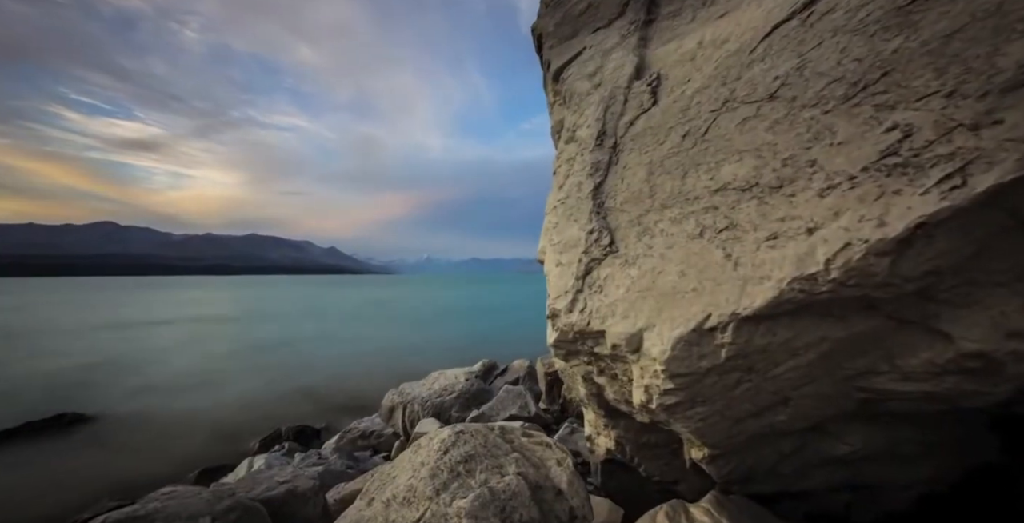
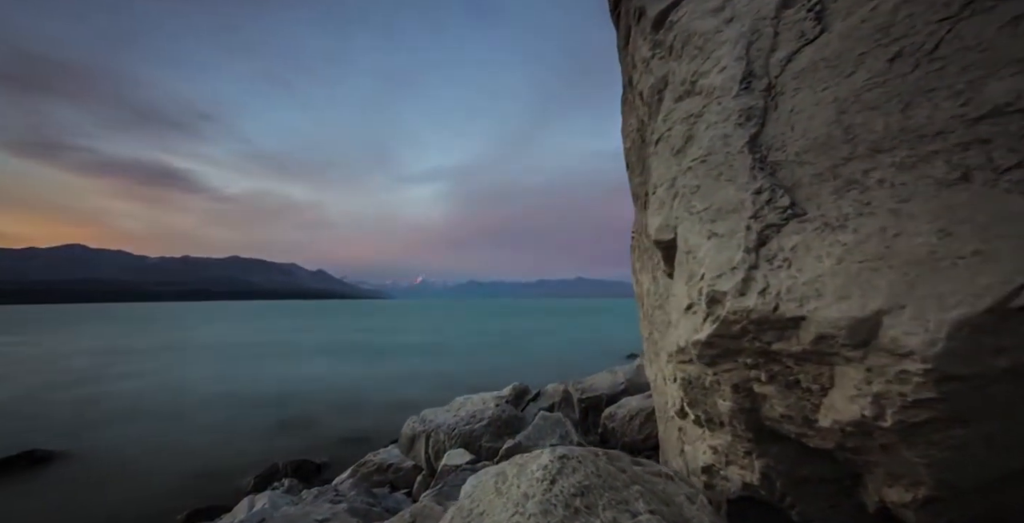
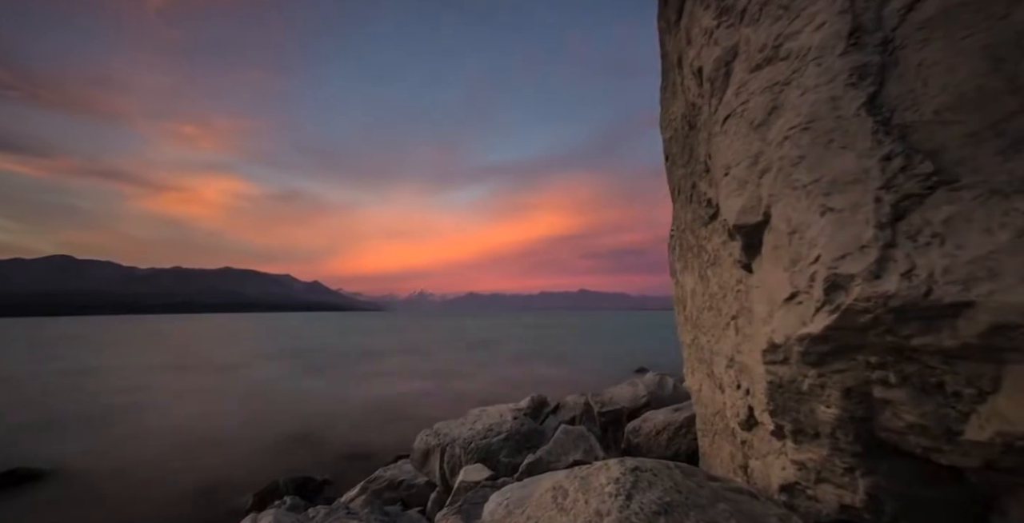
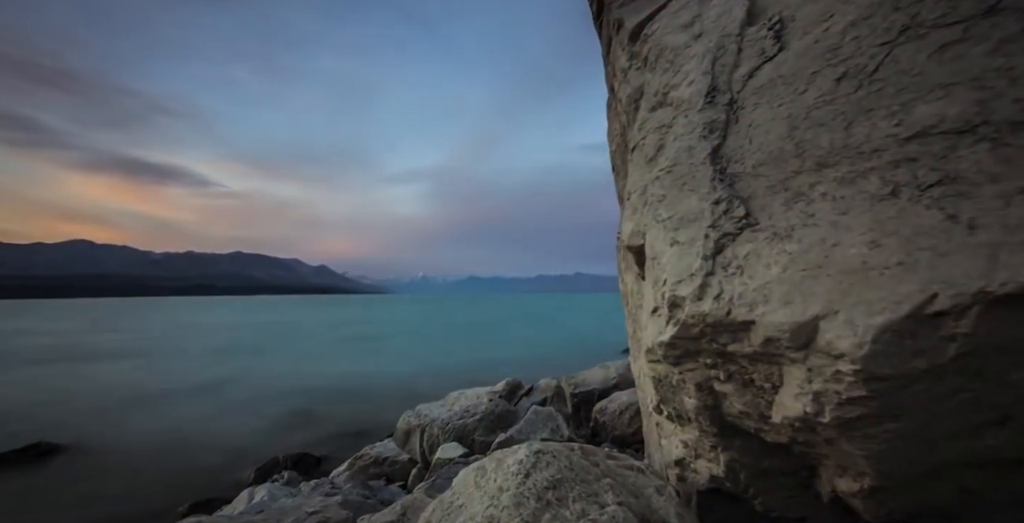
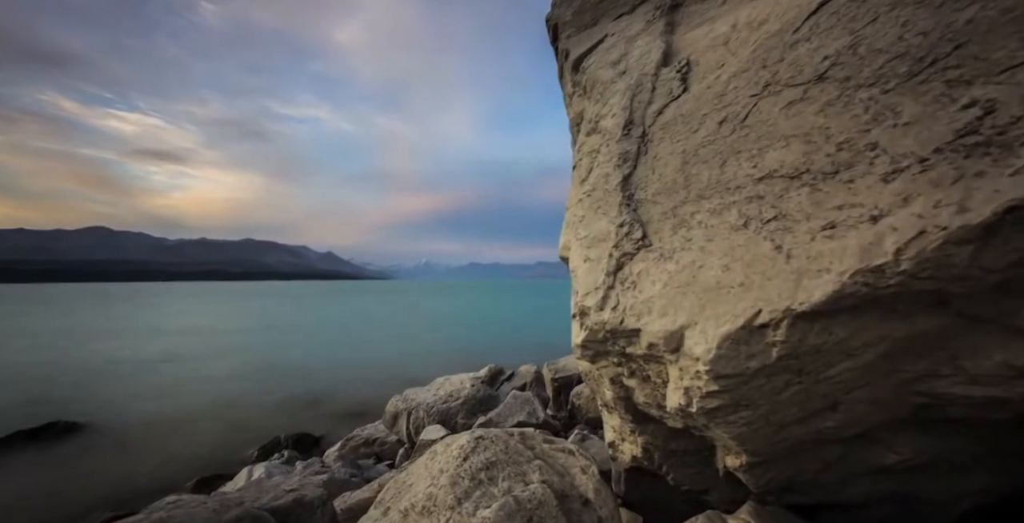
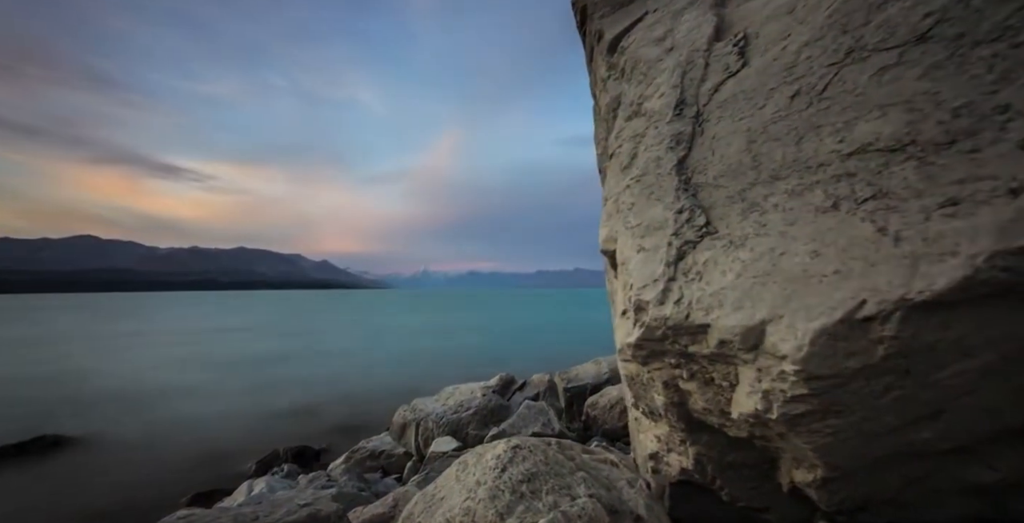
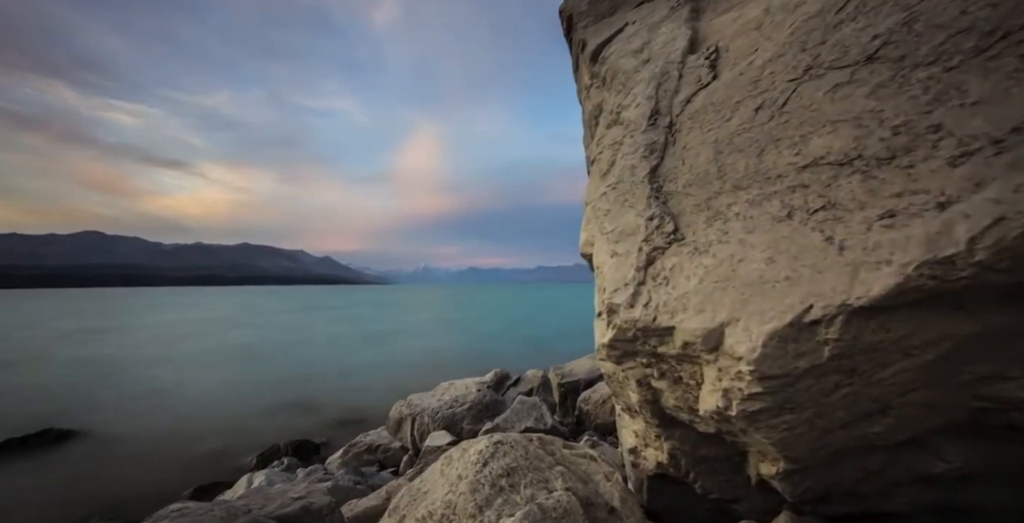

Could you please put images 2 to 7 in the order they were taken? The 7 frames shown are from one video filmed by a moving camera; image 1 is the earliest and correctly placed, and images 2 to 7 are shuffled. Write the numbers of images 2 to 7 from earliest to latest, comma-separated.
5, 7, 6, 4, 2, 3
